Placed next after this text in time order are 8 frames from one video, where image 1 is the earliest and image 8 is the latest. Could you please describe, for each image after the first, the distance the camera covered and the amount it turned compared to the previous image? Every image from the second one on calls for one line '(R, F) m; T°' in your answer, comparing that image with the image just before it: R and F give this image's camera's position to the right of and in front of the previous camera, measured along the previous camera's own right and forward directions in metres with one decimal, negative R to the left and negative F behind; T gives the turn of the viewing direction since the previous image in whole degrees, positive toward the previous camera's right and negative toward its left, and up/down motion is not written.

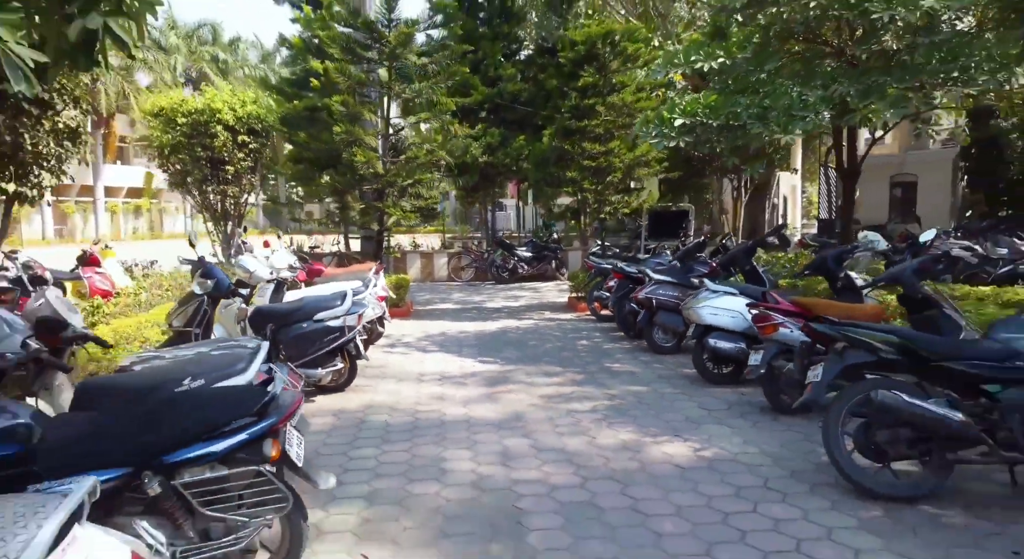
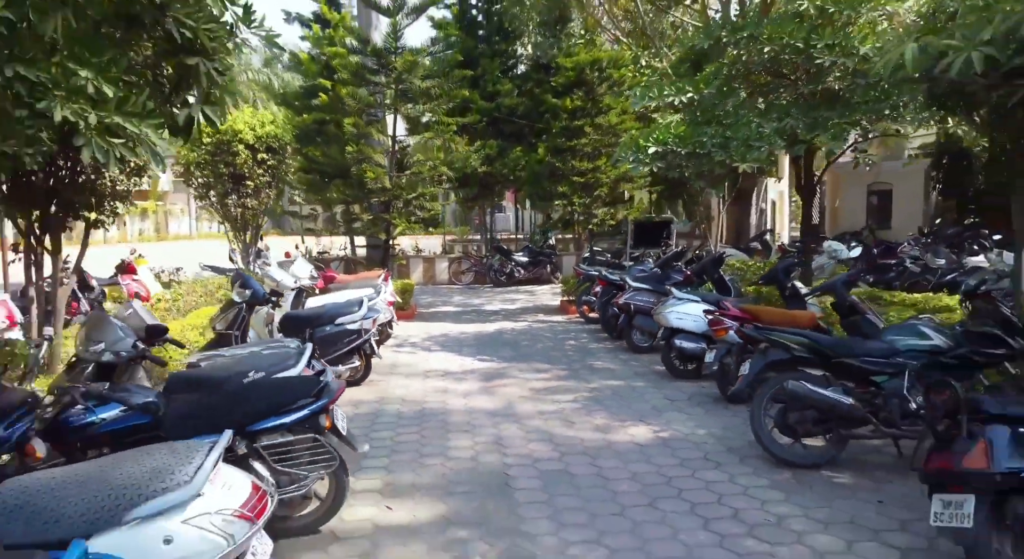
(0.0, -0.7) m; 0°
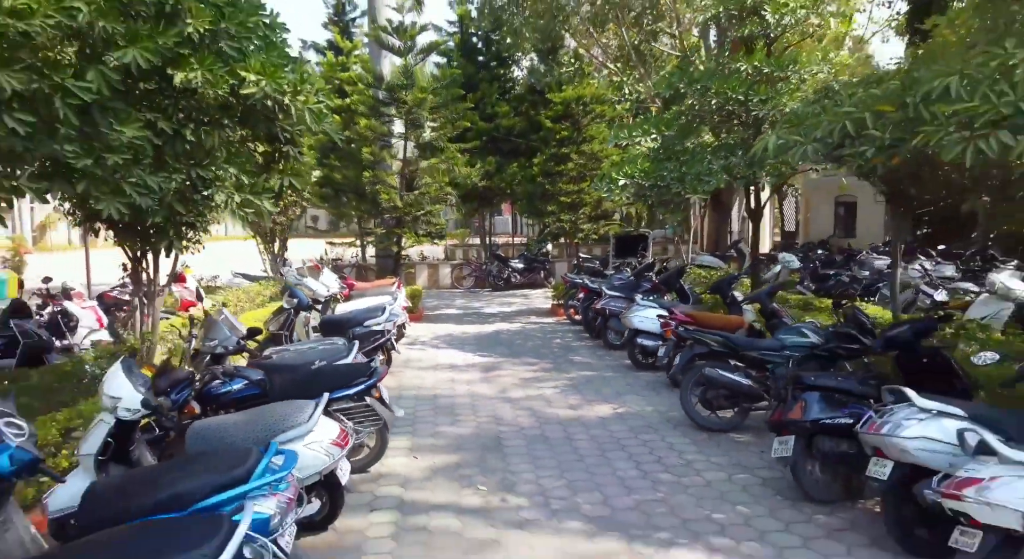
(+0.1, -1.2) m; 0°
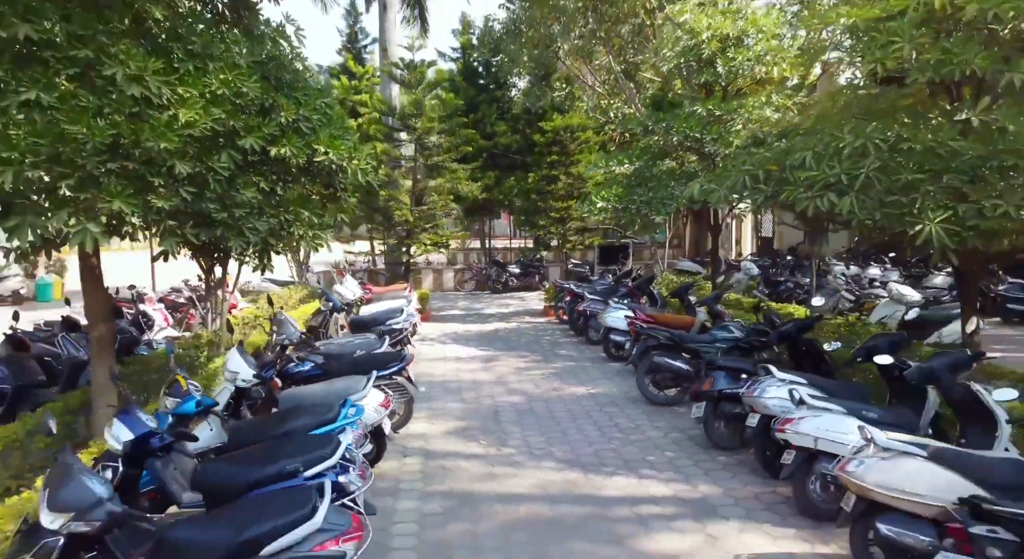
(0.0, -1.4) m; 0°
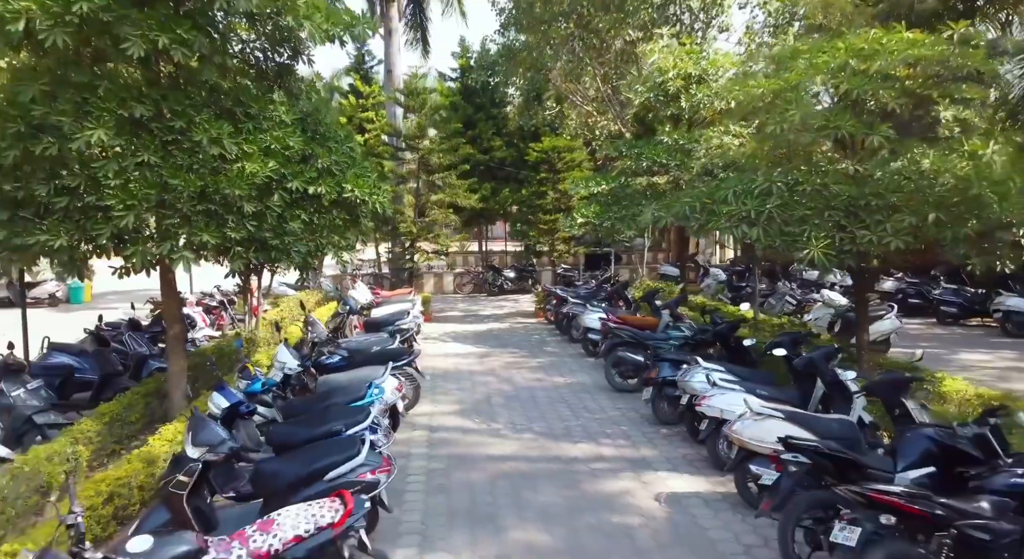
(+0.1, -1.2) m; 0°
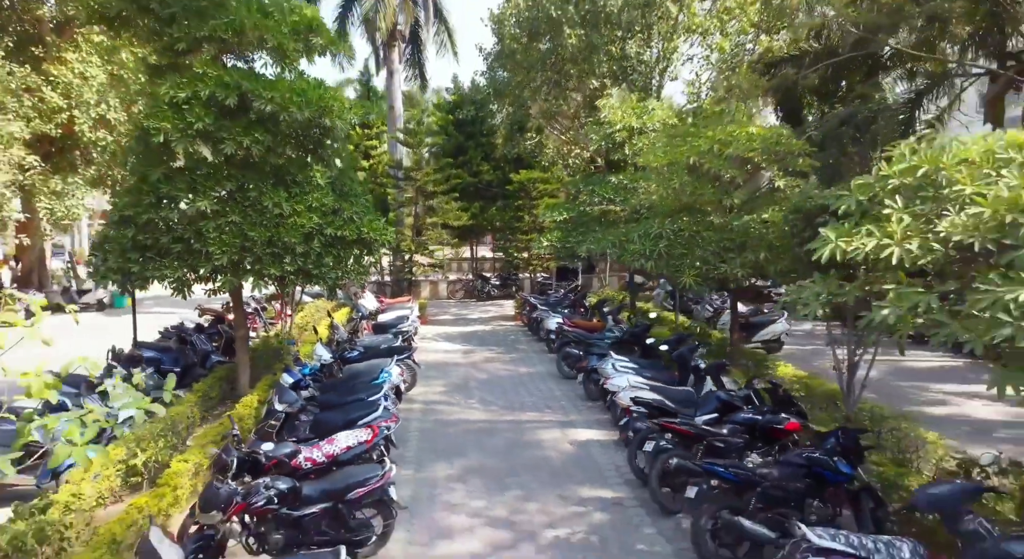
(+0.3, -2.3) m; 0°
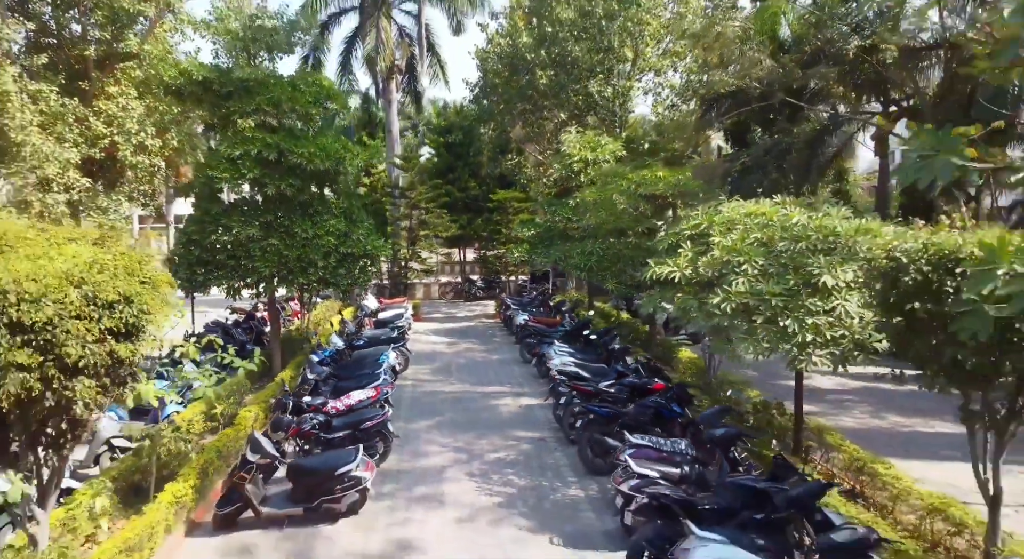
(+0.4, -2.5) m; 0°
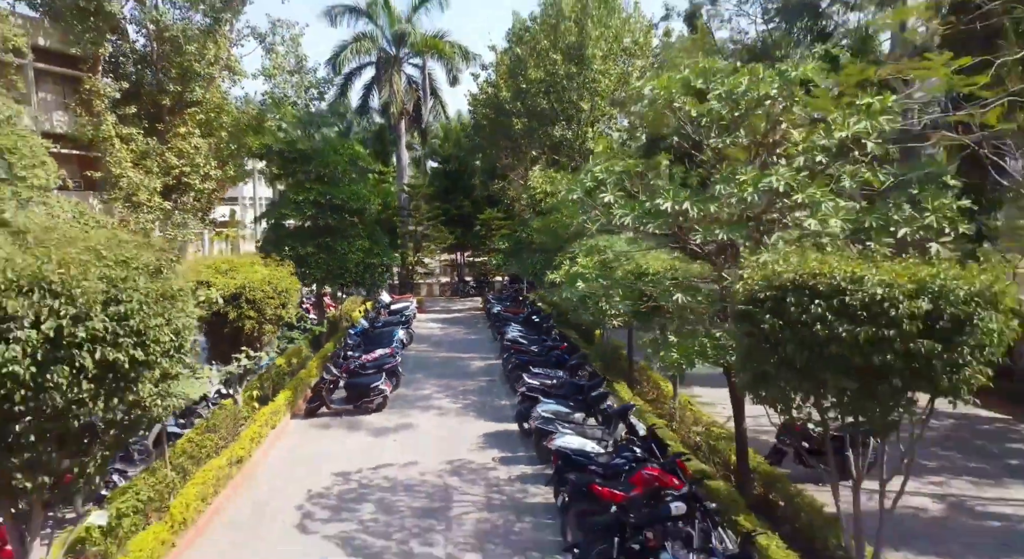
(+0.8, -4.6) m; -1°
